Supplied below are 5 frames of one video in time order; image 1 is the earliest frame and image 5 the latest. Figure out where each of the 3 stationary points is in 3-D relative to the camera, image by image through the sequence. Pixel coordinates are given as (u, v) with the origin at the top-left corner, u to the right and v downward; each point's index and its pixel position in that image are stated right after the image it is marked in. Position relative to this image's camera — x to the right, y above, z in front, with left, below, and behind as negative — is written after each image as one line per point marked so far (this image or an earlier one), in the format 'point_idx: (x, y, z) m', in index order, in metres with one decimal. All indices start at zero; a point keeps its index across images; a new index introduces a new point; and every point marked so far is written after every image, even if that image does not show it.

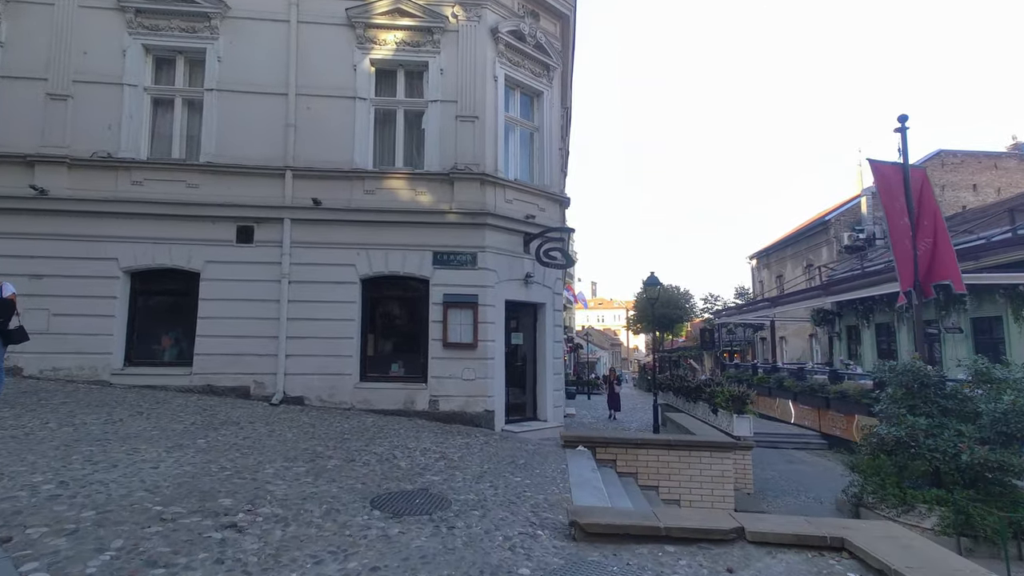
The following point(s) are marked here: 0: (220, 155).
0: (-6.6, +3.0, +11.0) m
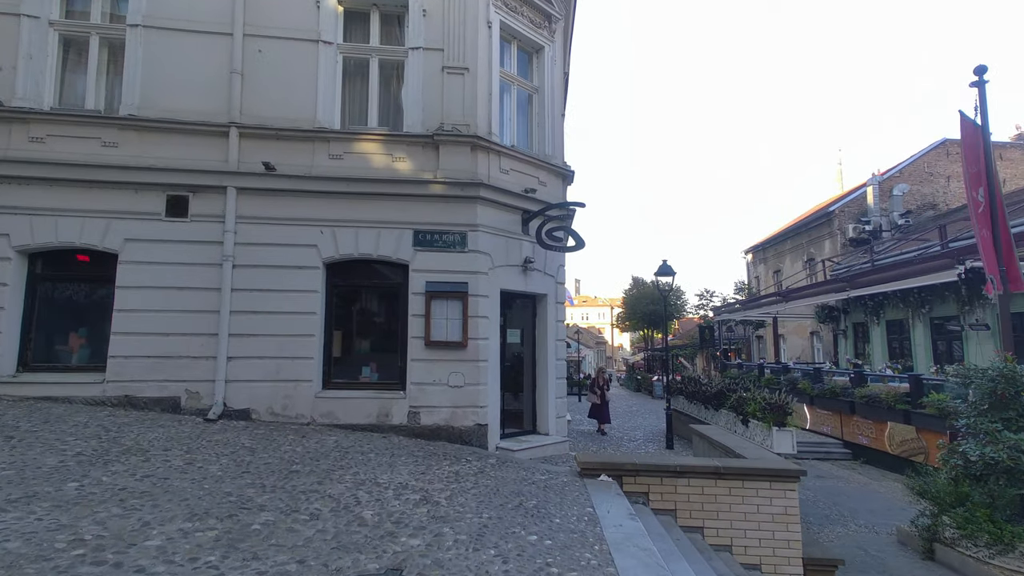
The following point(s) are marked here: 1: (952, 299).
0: (-6.6, +3.3, +8.9) m
1: (+15.1, -0.4, +16.9) m
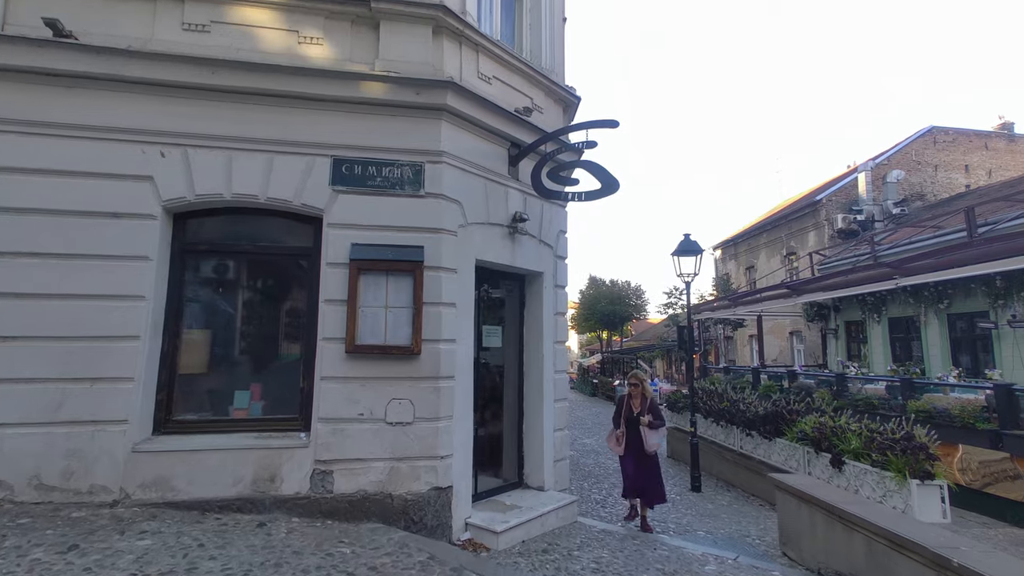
0: (-6.7, +3.7, +4.6) m
1: (+14.1, -0.2, +14.7) m
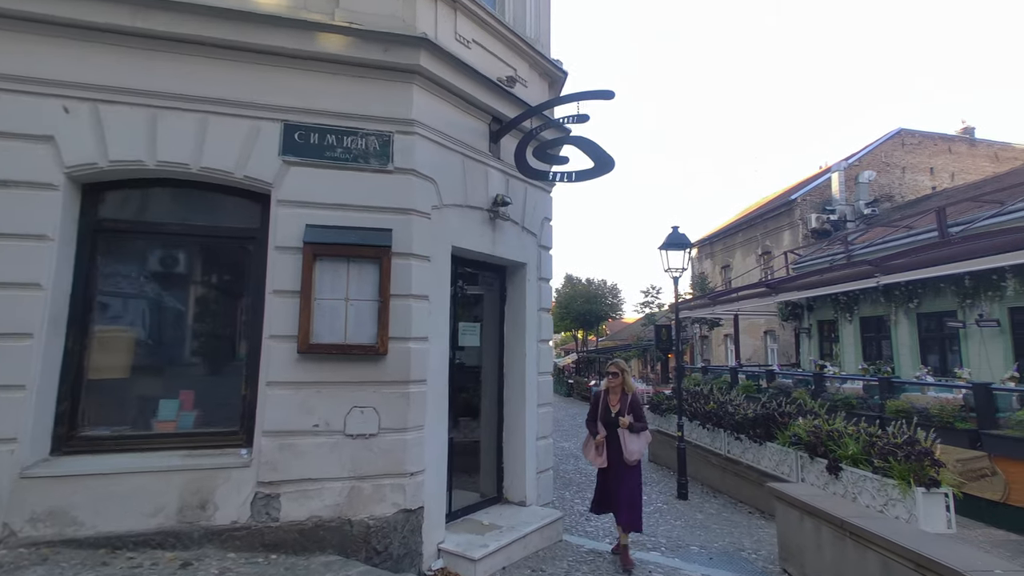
0: (-6.8, +3.8, +3.5) m
1: (+13.3, -0.1, +14.9) m
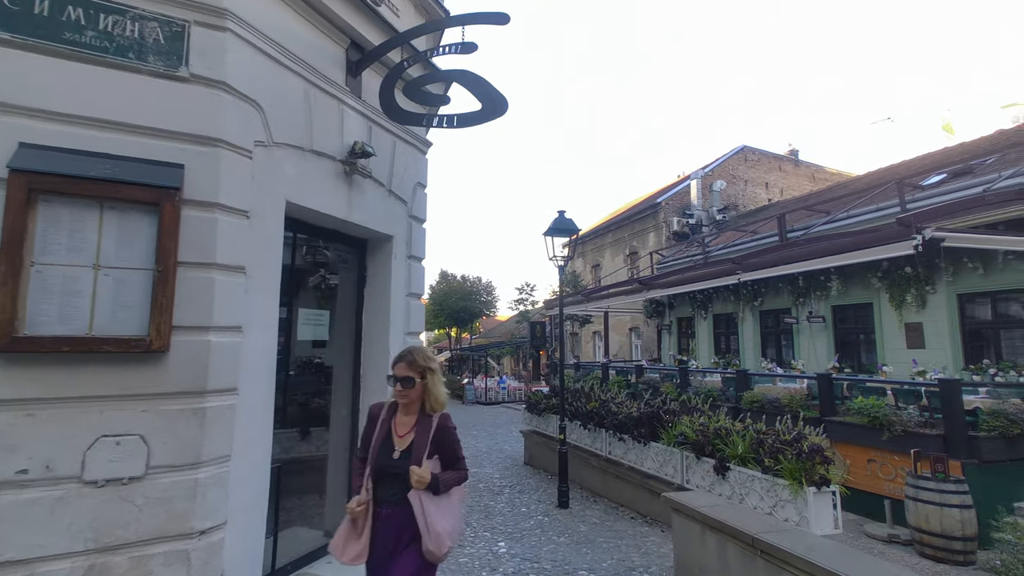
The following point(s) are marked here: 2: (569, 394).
0: (-7.2, +4.2, +0.5) m
1: (+9.4, -0.2, +16.6) m
2: (+1.1, -2.1, +9.7) m
